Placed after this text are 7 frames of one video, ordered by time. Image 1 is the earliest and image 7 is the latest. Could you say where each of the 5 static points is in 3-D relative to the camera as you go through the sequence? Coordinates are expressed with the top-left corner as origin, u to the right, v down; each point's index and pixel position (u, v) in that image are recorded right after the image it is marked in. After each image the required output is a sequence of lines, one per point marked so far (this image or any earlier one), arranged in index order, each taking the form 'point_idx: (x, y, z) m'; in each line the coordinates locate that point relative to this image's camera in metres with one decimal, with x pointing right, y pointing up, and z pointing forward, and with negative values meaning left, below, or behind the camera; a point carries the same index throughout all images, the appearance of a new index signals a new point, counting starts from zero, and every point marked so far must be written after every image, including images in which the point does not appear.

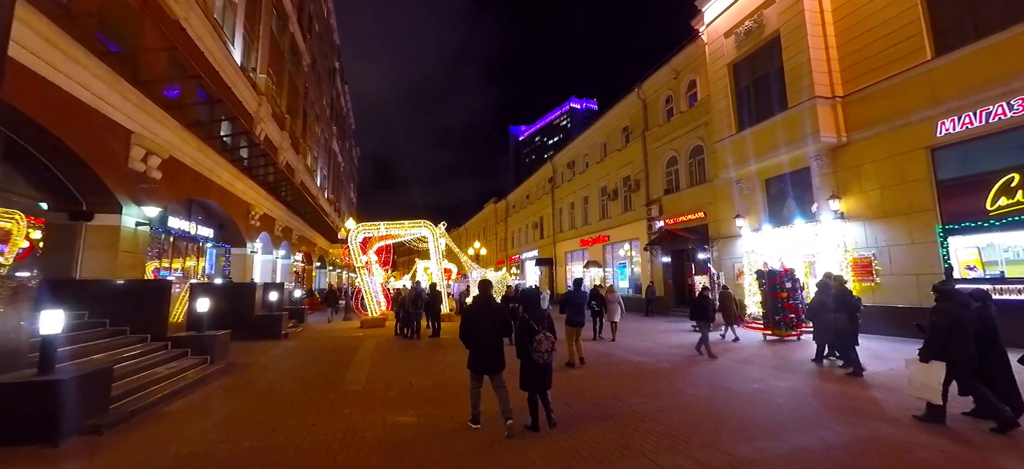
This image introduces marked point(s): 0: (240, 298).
0: (-7.5, -1.8, +11.3) m
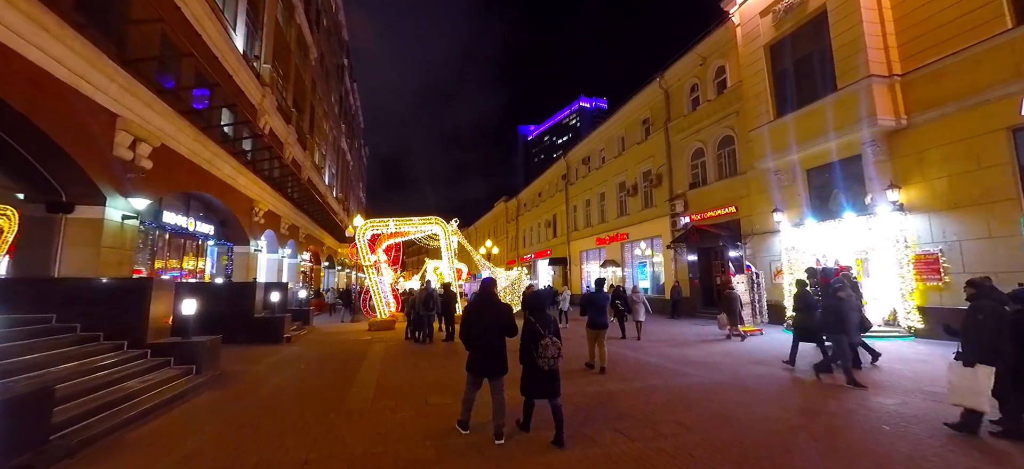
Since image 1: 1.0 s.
0: (-7.0, -1.7, +10.5) m
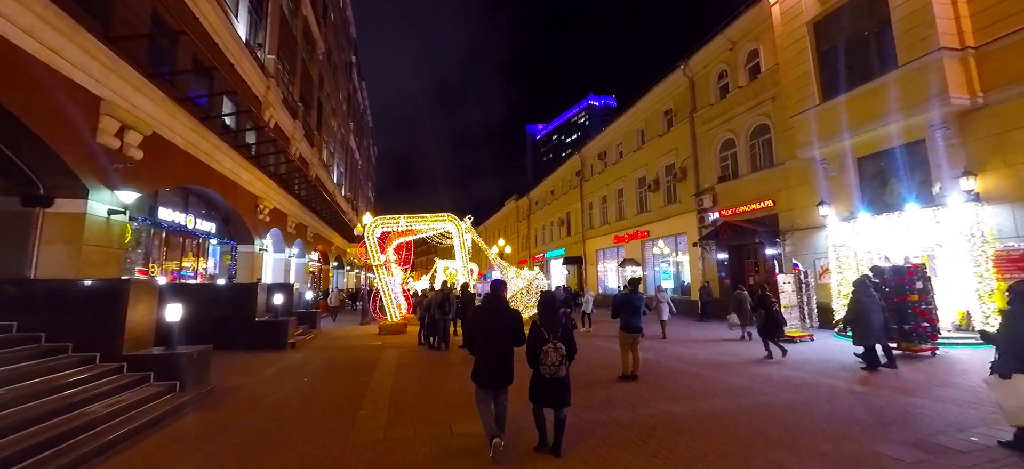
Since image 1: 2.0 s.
0: (-6.4, -1.6, +9.7) m
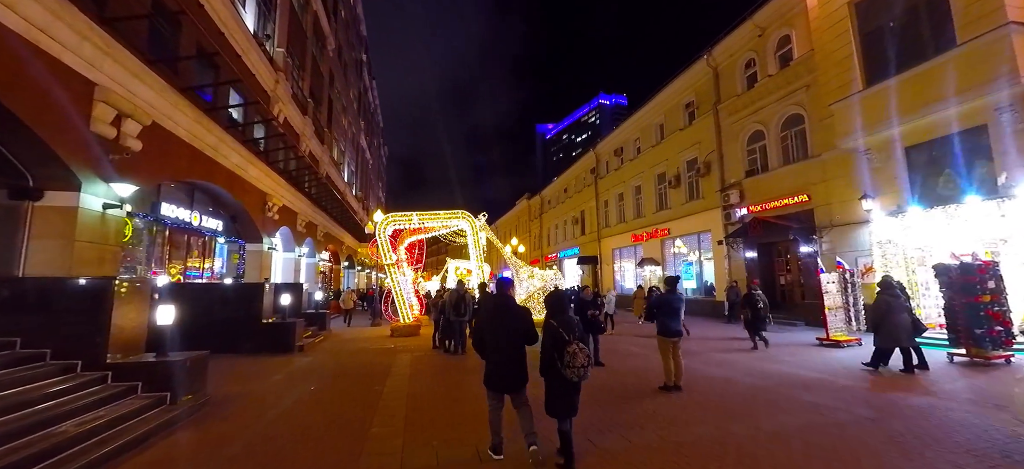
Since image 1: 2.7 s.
0: (-5.9, -1.6, +9.2) m
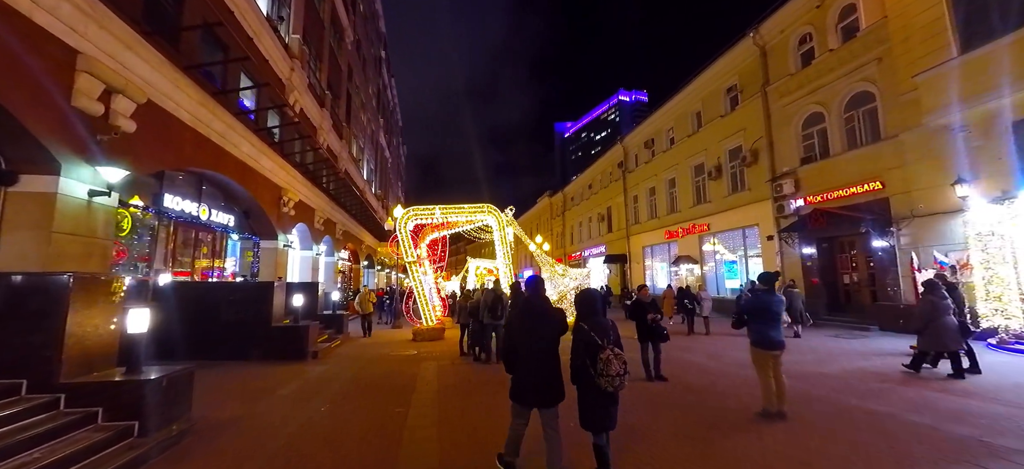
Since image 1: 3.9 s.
0: (-5.2, -1.4, +8.3) m
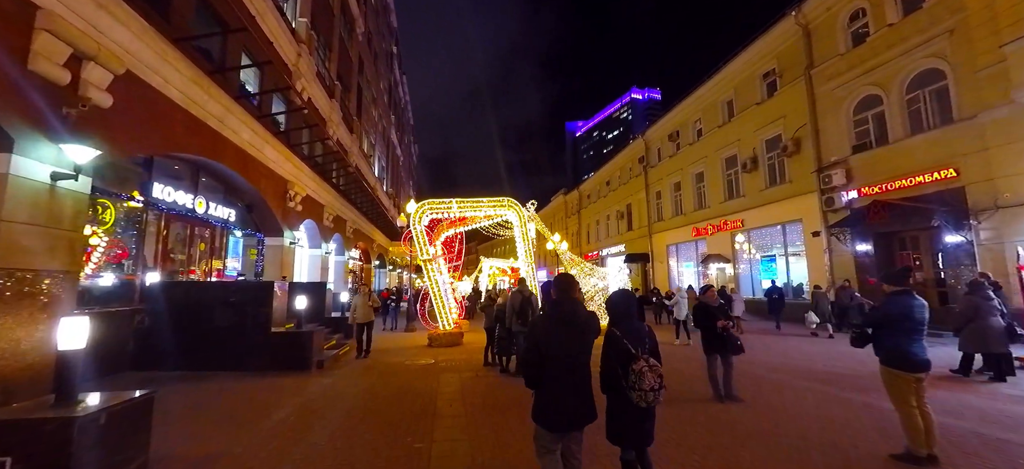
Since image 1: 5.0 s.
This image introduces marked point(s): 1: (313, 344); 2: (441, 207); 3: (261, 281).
0: (-4.6, -1.3, +7.3) m
1: (-3.7, -2.0, +7.5) m
2: (-2.2, +0.8, +12.2) m
3: (-4.7, -0.8, +7.4) m
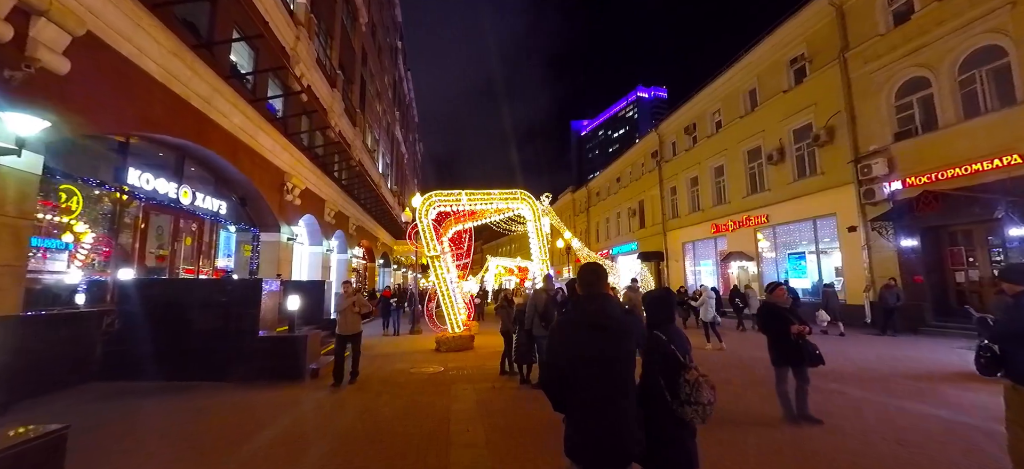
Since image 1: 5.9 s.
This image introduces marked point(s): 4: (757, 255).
0: (-4.3, -1.2, +6.5) m
1: (-3.3, -1.9, +6.6) m
2: (-1.8, +0.9, +11.4) m
3: (-4.4, -0.7, +6.6) m
4: (+10.2, -0.8, +16.9) m
